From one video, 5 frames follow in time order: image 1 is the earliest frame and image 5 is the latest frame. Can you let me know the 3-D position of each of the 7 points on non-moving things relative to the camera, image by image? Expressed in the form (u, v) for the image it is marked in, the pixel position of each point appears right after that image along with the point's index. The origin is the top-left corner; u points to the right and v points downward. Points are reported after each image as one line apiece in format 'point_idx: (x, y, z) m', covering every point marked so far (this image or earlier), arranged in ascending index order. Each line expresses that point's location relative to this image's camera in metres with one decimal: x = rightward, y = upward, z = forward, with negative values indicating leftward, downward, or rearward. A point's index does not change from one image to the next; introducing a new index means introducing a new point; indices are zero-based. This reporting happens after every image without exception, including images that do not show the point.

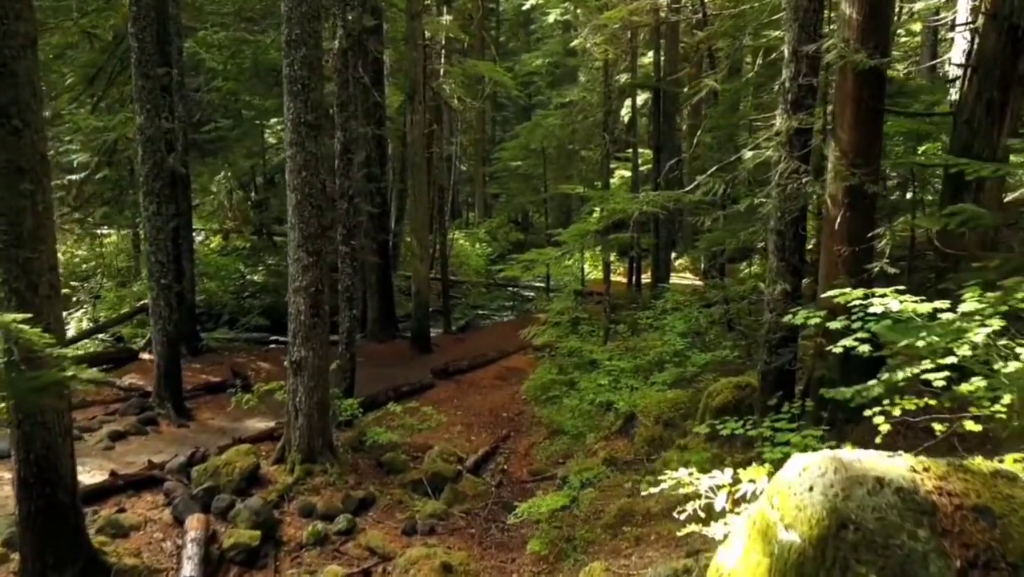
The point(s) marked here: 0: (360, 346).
0: (-3.6, -1.4, +16.9) m
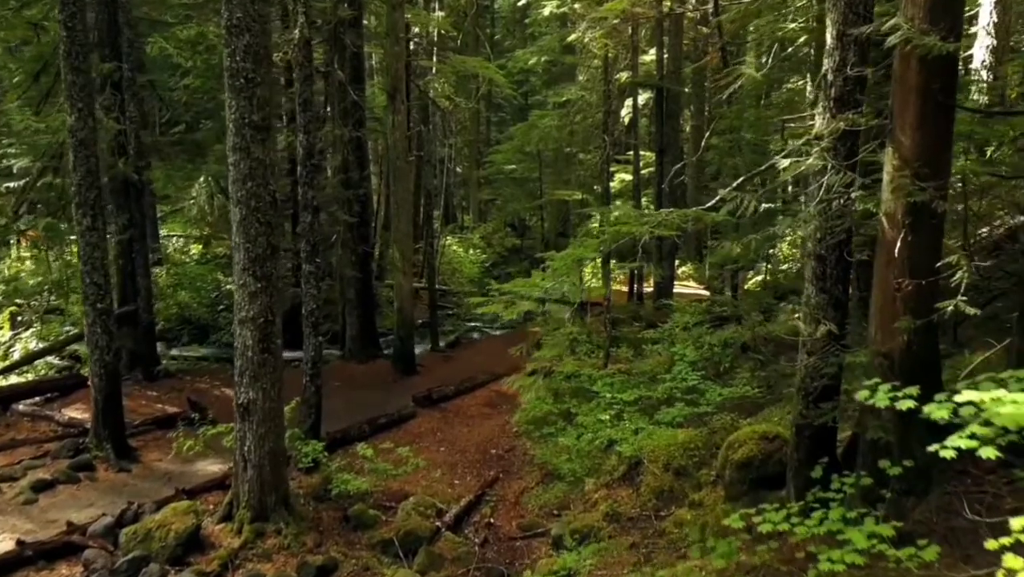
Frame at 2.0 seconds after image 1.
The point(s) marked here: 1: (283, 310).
0: (-3.8, -1.7, +15.5) m
1: (-2.6, -0.2, +8.2) m
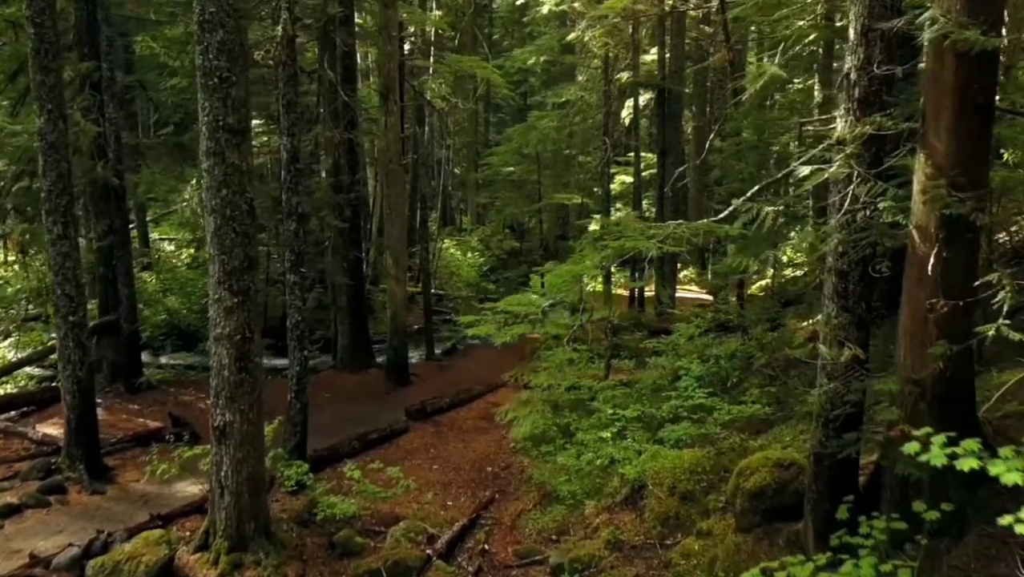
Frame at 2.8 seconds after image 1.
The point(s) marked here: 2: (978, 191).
0: (-3.9, -1.9, +15.0) m
1: (-2.7, -0.4, +7.6) m
2: (+3.3, +0.7, +5.0) m
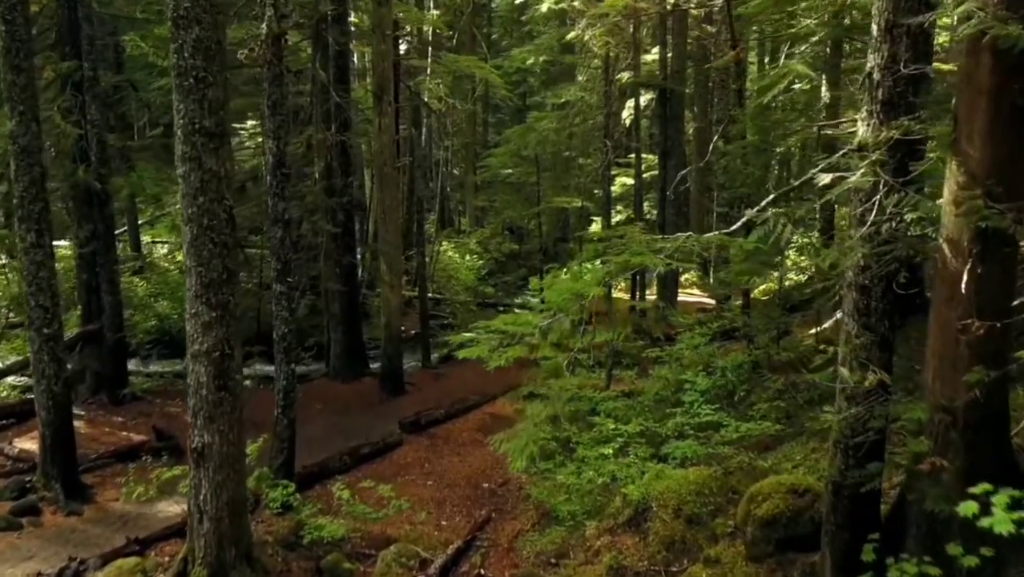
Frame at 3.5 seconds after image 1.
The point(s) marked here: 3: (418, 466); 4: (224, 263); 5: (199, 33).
0: (-3.9, -2.0, +14.5) m
1: (-2.7, -0.5, +7.2) m
2: (+3.3, +0.6, +4.6) m
3: (-1.5, -2.8, +11.1) m
4: (-2.8, +0.3, +6.9) m
5: (-2.8, +2.3, +6.4) m
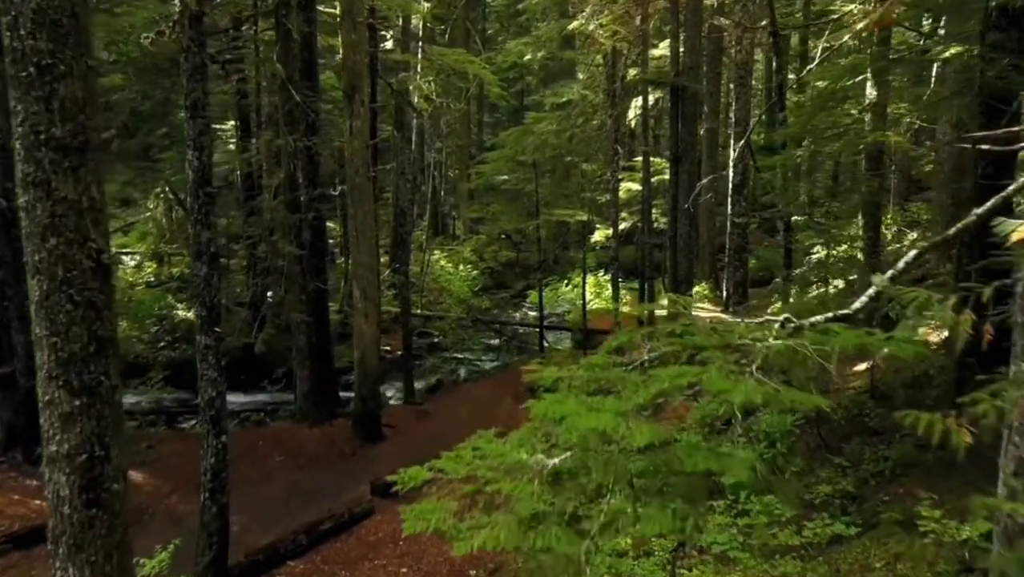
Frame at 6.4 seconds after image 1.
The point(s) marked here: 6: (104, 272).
0: (-4.0, -2.5, +12.5) m
1: (-2.8, -1.1, +5.2) m
2: (+3.2, 0.0, +2.6) m
3: (-1.6, -3.3, +9.1) m
4: (-2.9, -0.3, +4.8) m
5: (-2.9, +1.8, +4.4) m
6: (-2.8, +0.1, +4.9) m
